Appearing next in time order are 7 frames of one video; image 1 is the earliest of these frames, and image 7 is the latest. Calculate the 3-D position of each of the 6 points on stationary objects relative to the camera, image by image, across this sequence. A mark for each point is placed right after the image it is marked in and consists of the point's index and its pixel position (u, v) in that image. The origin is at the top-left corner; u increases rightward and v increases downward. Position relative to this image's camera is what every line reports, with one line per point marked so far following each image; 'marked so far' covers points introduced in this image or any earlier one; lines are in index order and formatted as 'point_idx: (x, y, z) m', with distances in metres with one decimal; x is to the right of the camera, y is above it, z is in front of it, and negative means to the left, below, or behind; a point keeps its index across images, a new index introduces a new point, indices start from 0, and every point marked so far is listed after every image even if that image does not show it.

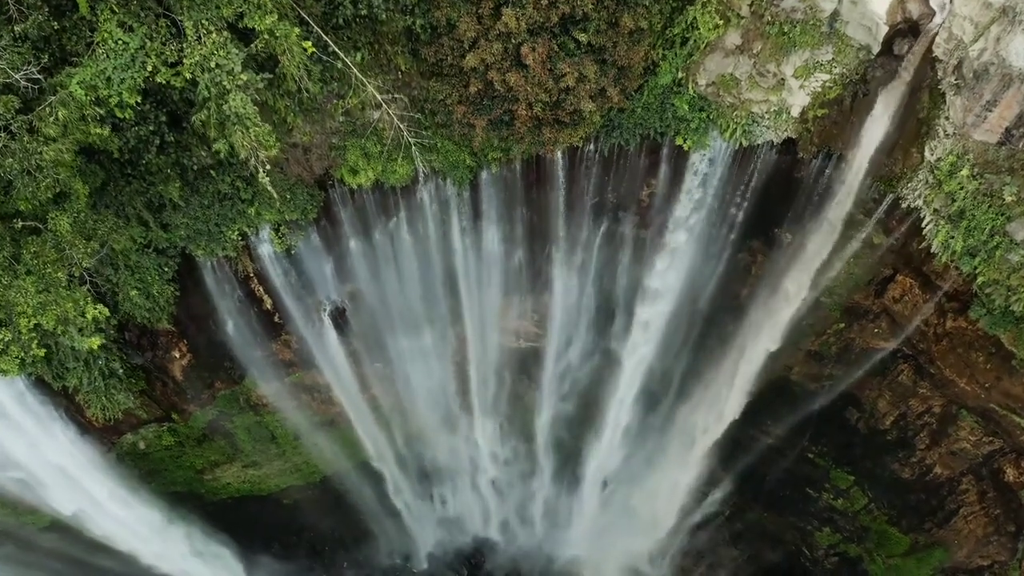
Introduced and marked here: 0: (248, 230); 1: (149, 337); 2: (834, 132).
0: (-3.5, +0.8, +8.6) m
1: (-5.3, -0.7, +9.3) m
2: (+4.0, +1.9, +7.9) m
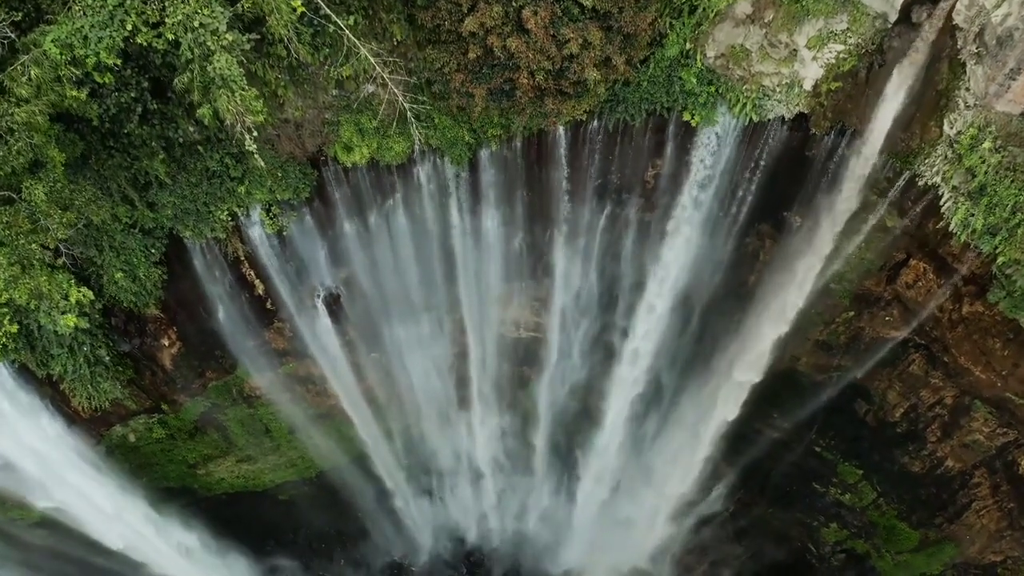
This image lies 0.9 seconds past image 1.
0: (-3.5, +1.0, +8.3) m
1: (-5.3, -0.5, +9.0) m
2: (+4.0, +2.2, +7.6) m
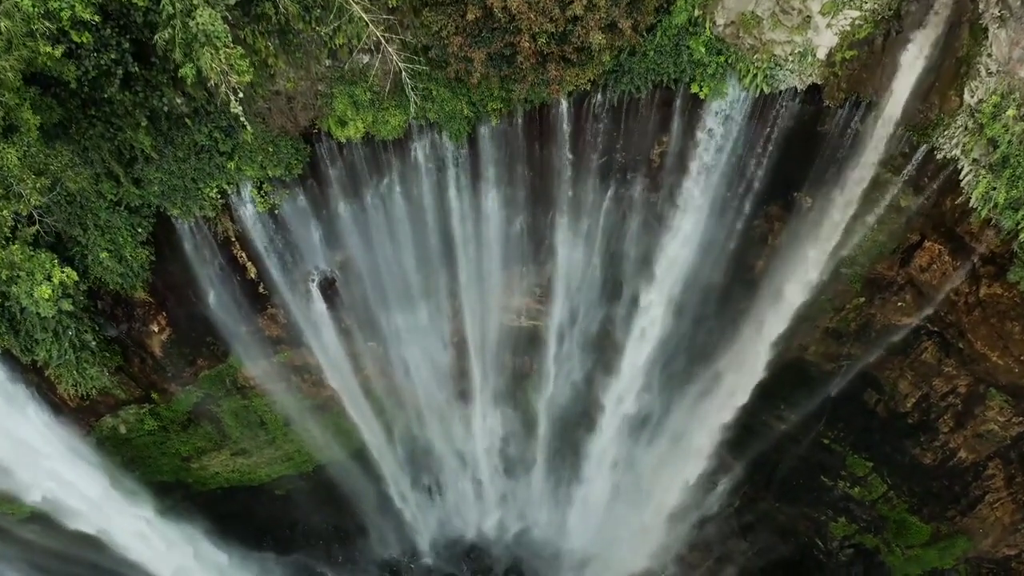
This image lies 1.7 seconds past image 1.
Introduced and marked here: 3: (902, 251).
0: (-3.5, +1.3, +8.0) m
1: (-5.2, -0.3, +8.7) m
2: (+4.0, +2.4, +7.3) m
3: (+5.0, +0.5, +8.2) m
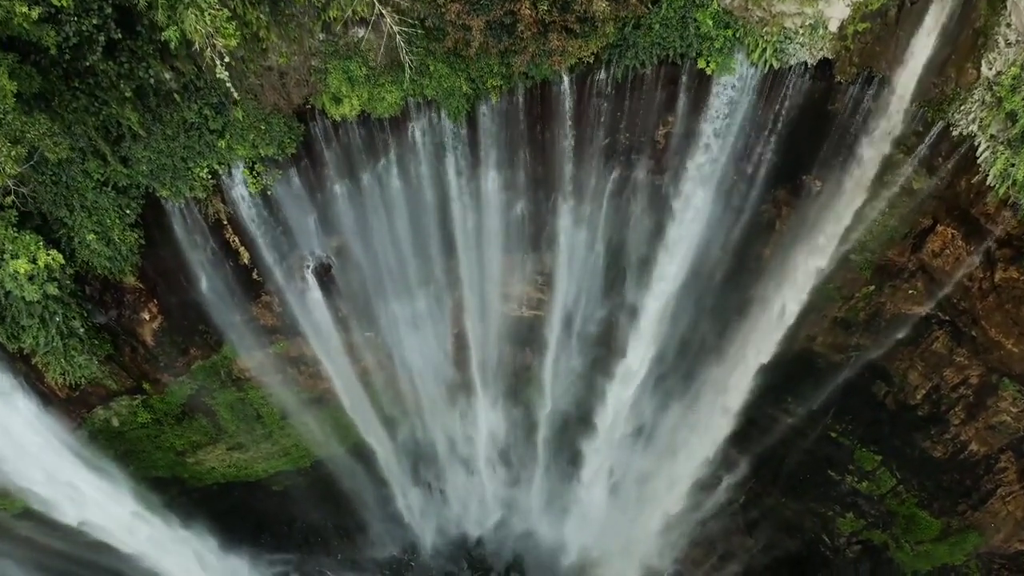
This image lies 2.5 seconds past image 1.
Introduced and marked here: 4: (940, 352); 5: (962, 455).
0: (-3.5, +1.4, +7.7) m
1: (-5.2, -0.1, +8.5) m
2: (+4.0, +2.6, +7.0) m
3: (+5.0, +0.6, +8.0) m
4: (+5.8, -0.8, +8.7) m
5: (+6.5, -2.4, +9.3) m
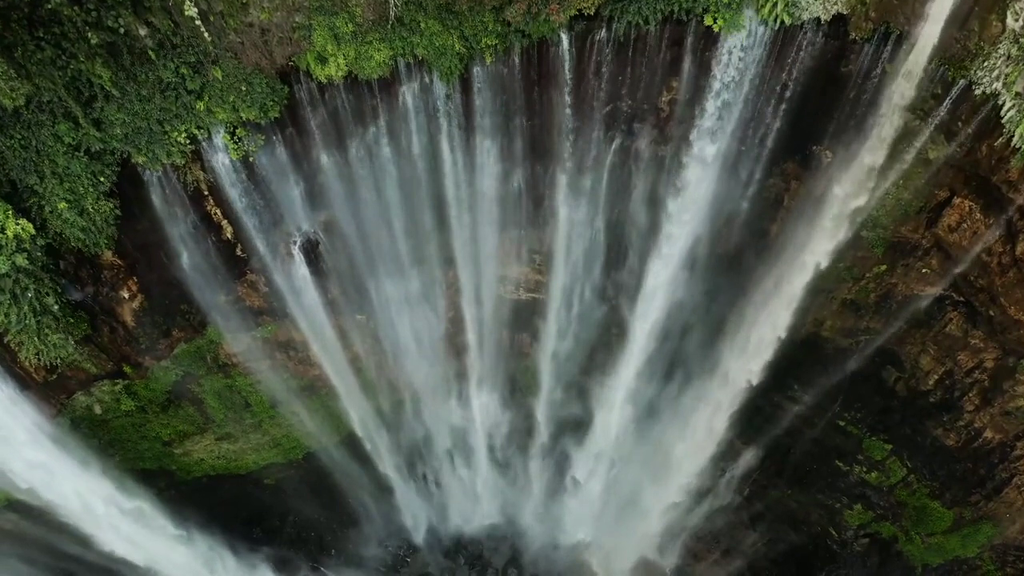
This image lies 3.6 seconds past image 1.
0: (-3.6, +1.7, +7.4) m
1: (-5.3, +0.2, +8.1) m
2: (+3.9, +2.9, +6.7) m
3: (+4.9, +1.0, +7.6) m
4: (+5.7, -0.5, +8.3) m
5: (+6.5, -2.1, +8.9) m
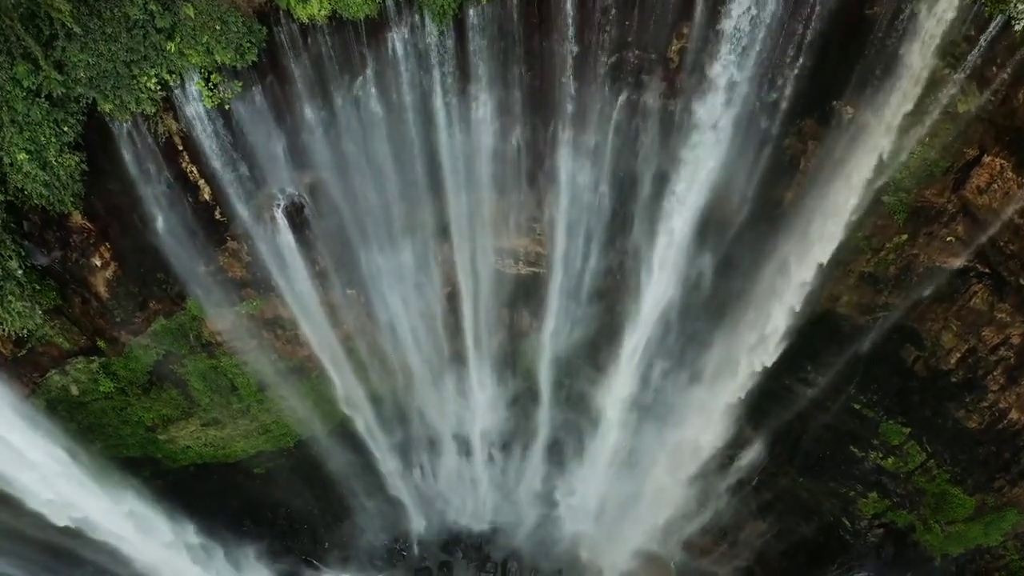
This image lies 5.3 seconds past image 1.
0: (-3.6, +2.1, +6.8) m
1: (-5.3, +0.6, +7.5) m
2: (+3.9, +3.3, +6.1) m
3: (+4.9, +1.4, +7.0) m
4: (+5.7, -0.1, +7.7) m
5: (+6.4, -1.7, +8.4) m
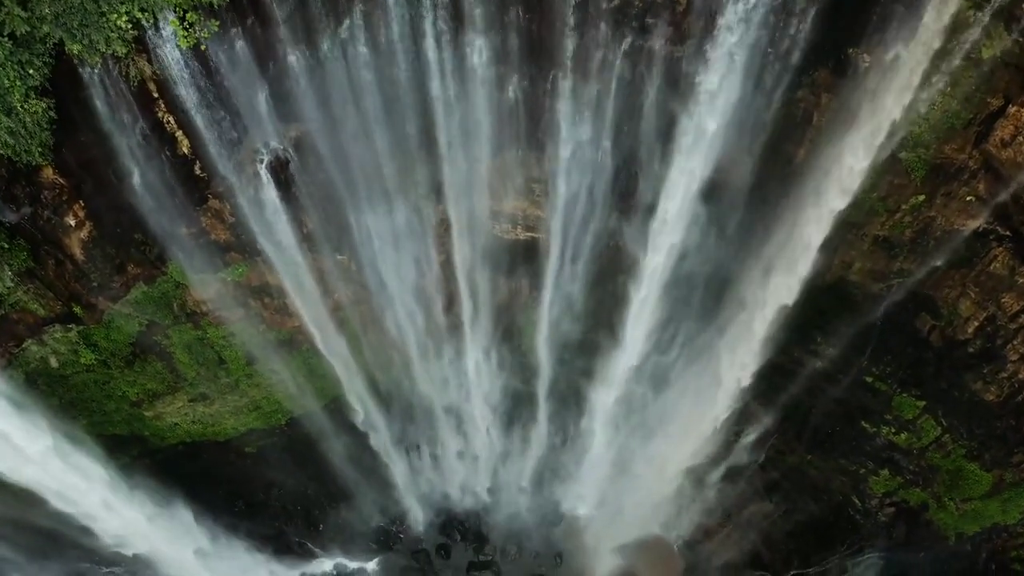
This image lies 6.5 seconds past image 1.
0: (-3.6, +2.6, +6.4) m
1: (-5.3, +1.0, +7.1) m
2: (+3.9, +3.7, +5.7) m
3: (+4.9, +1.8, +6.6) m
4: (+5.7, +0.3, +7.3) m
5: (+6.4, -1.2, +8.0) m
